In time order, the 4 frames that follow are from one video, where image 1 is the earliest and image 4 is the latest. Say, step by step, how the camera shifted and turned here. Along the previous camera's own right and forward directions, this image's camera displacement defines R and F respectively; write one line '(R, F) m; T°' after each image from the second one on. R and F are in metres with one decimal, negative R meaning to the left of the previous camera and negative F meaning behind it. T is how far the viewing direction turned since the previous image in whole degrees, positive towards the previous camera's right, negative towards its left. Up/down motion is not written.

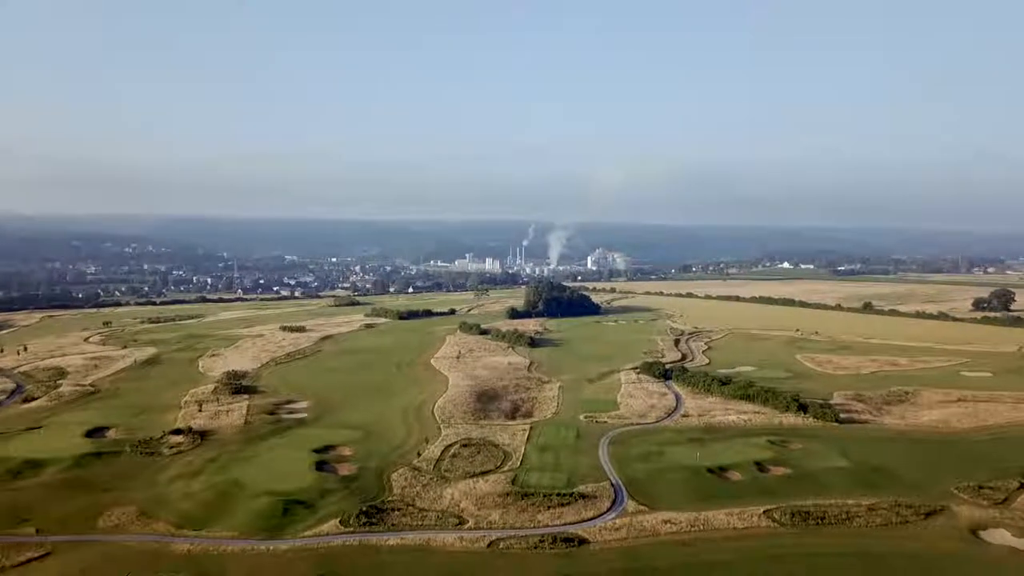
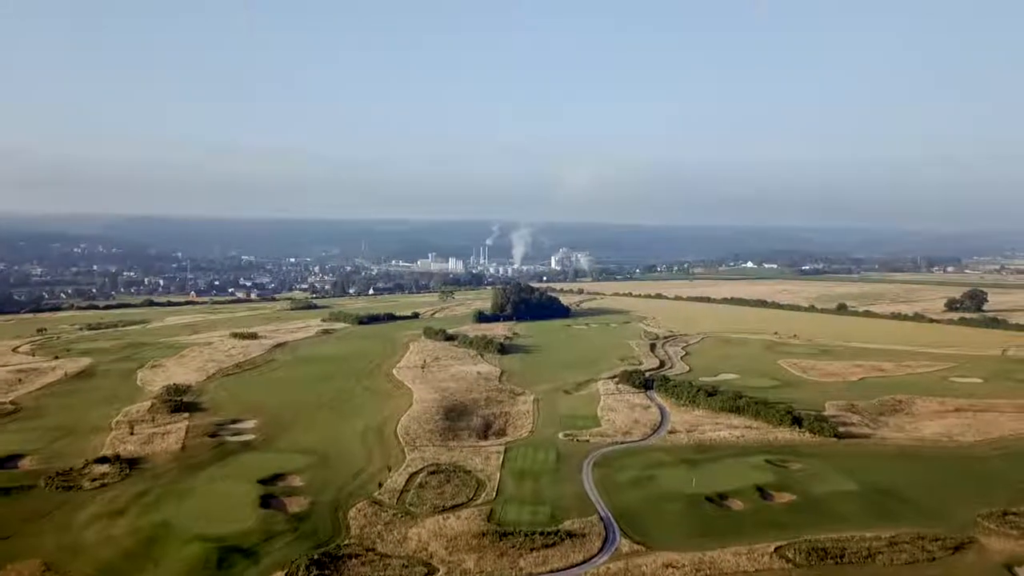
(-0.4, +3.6) m; +3°
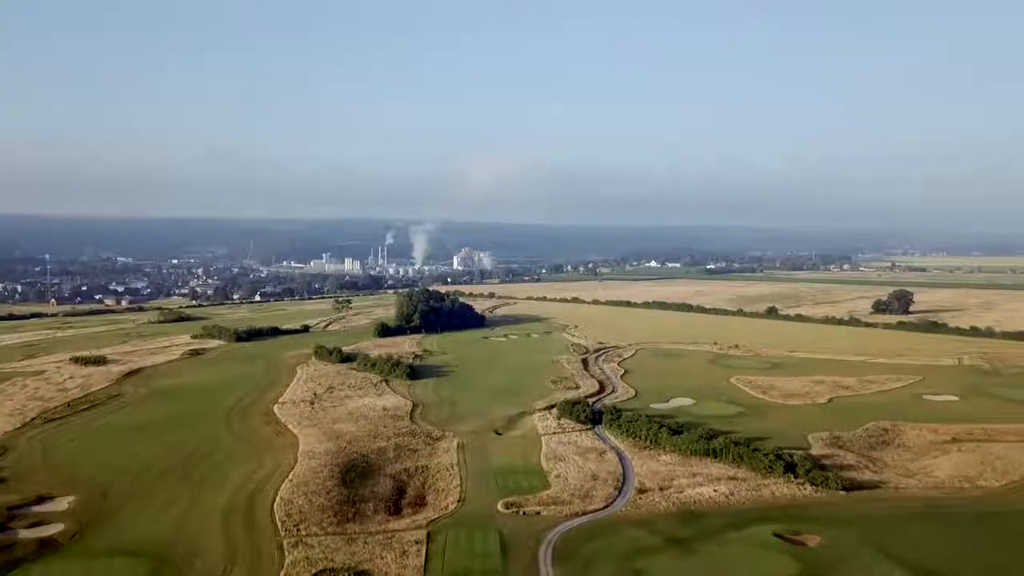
(-0.7, +9.0) m; +7°
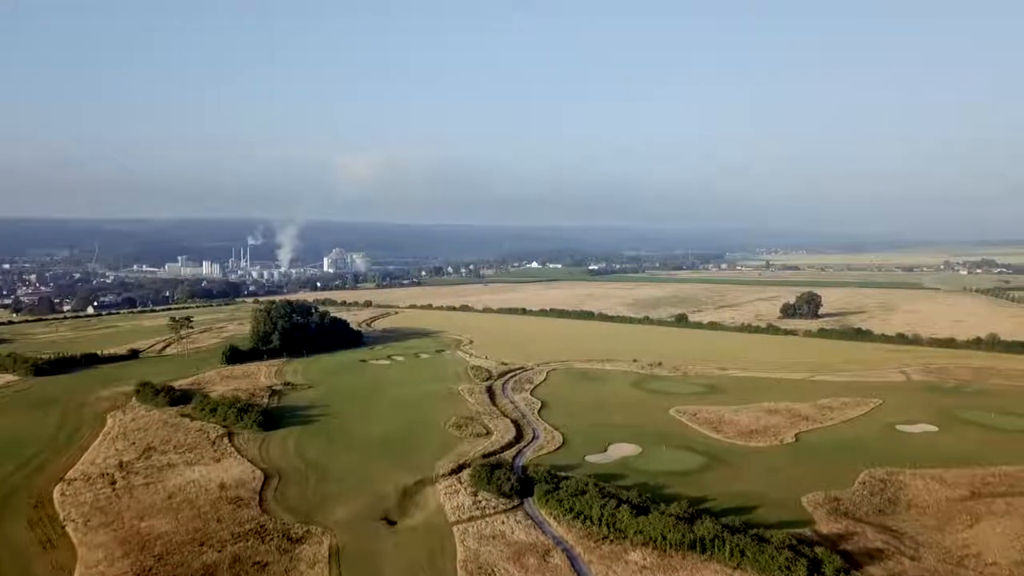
(-0.6, +10.4) m; +9°
